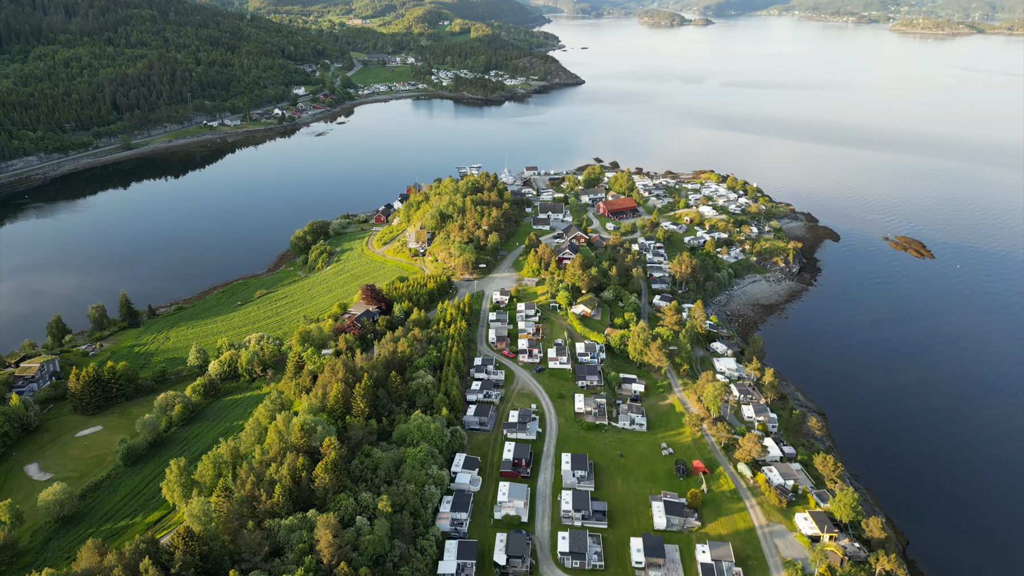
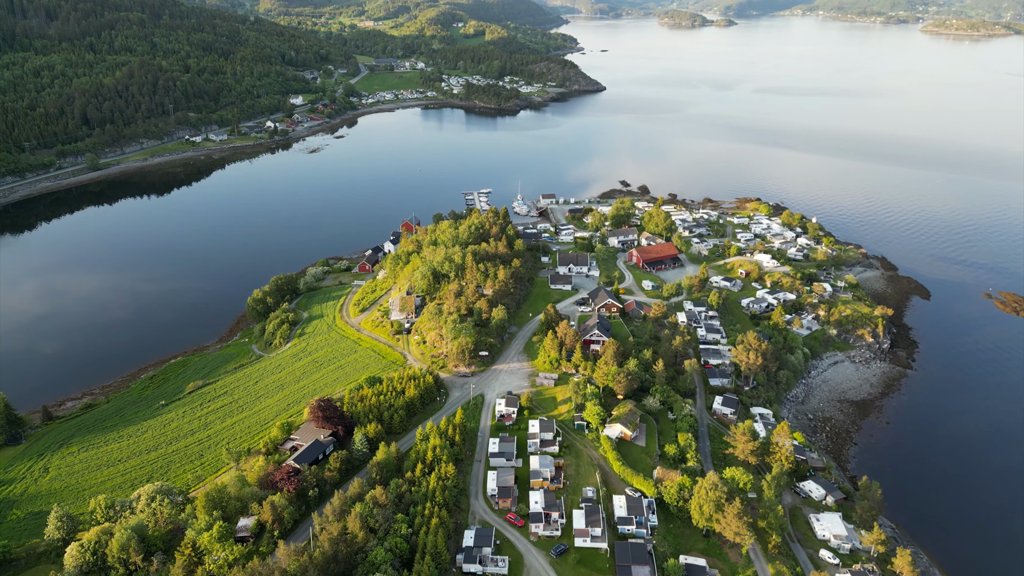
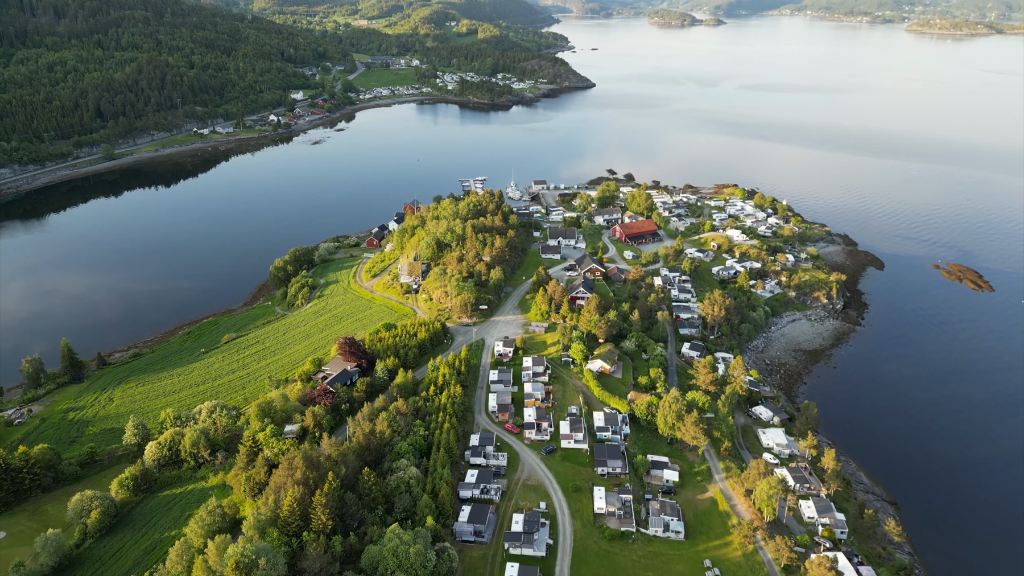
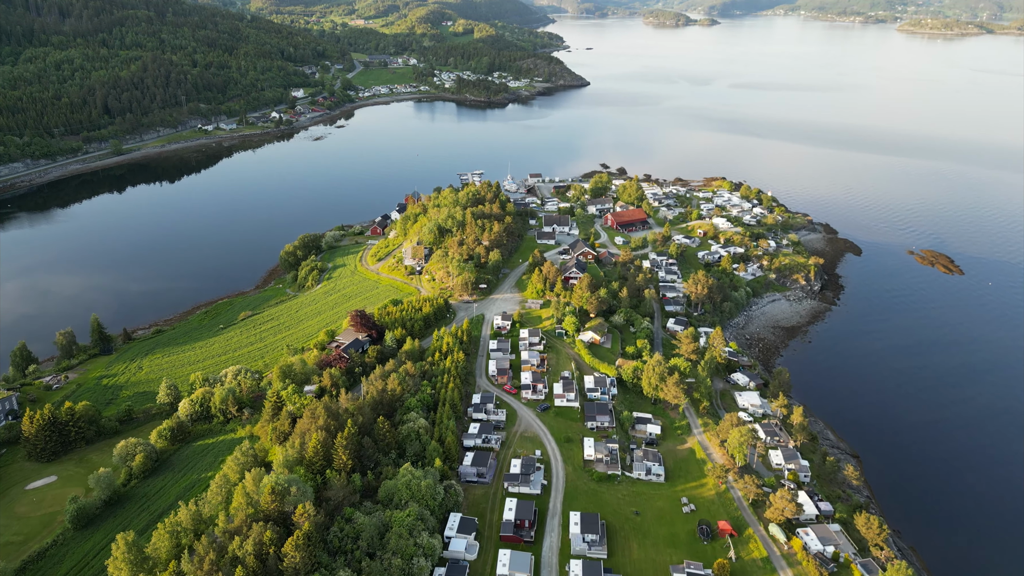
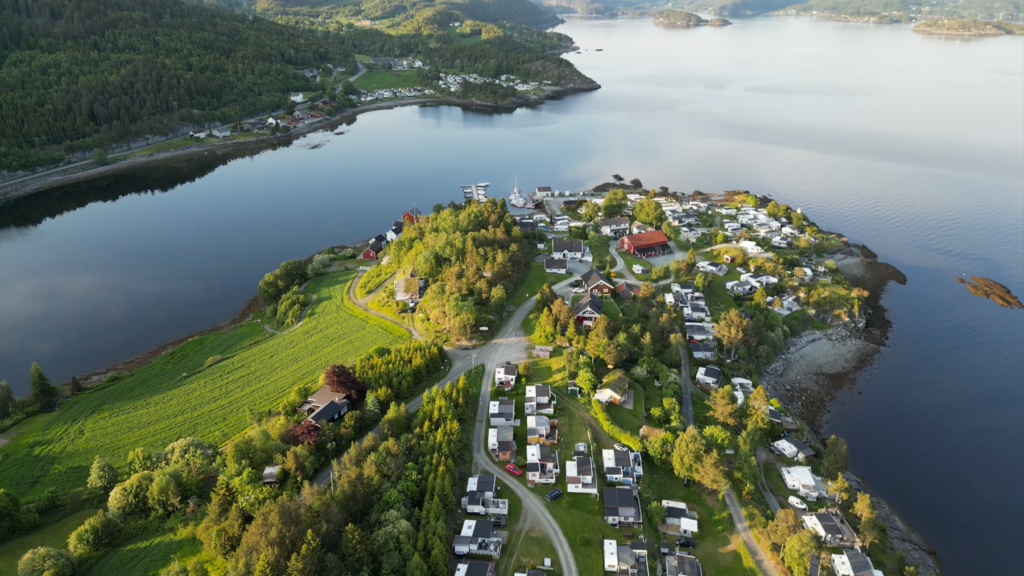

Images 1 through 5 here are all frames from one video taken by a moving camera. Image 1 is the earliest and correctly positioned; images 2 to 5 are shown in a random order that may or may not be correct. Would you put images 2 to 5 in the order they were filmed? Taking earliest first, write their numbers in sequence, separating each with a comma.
4, 3, 5, 2
